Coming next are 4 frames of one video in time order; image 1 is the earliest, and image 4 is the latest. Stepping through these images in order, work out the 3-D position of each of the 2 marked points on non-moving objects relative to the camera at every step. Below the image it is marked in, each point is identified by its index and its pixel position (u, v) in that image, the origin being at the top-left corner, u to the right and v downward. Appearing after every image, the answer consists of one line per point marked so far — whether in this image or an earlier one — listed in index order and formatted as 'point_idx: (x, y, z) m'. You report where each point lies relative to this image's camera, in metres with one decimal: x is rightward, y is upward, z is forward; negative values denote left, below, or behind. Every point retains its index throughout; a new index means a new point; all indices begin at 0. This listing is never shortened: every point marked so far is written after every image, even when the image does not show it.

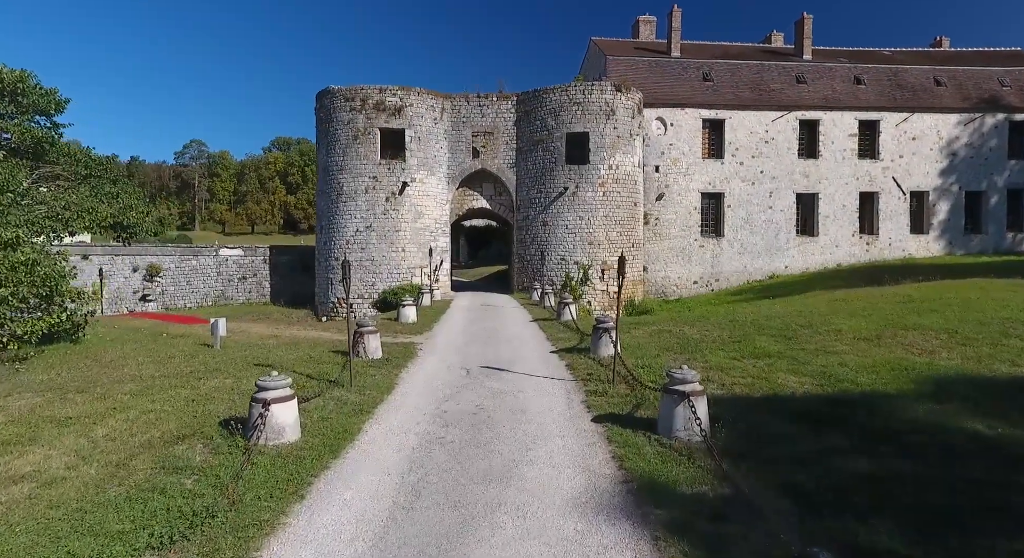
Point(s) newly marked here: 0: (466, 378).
0: (-0.7, -1.6, +9.0) m
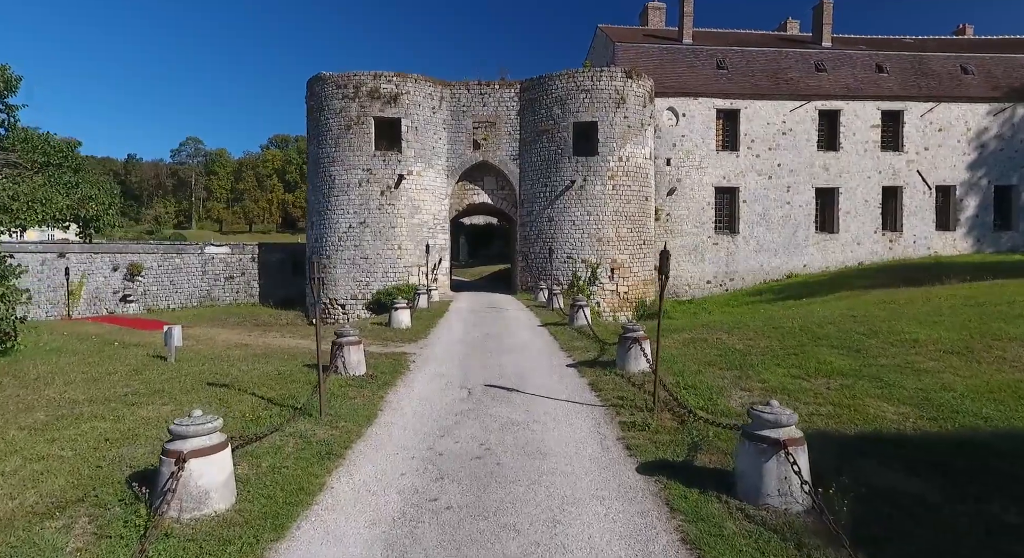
0: (-0.6, -1.6, +7.2) m
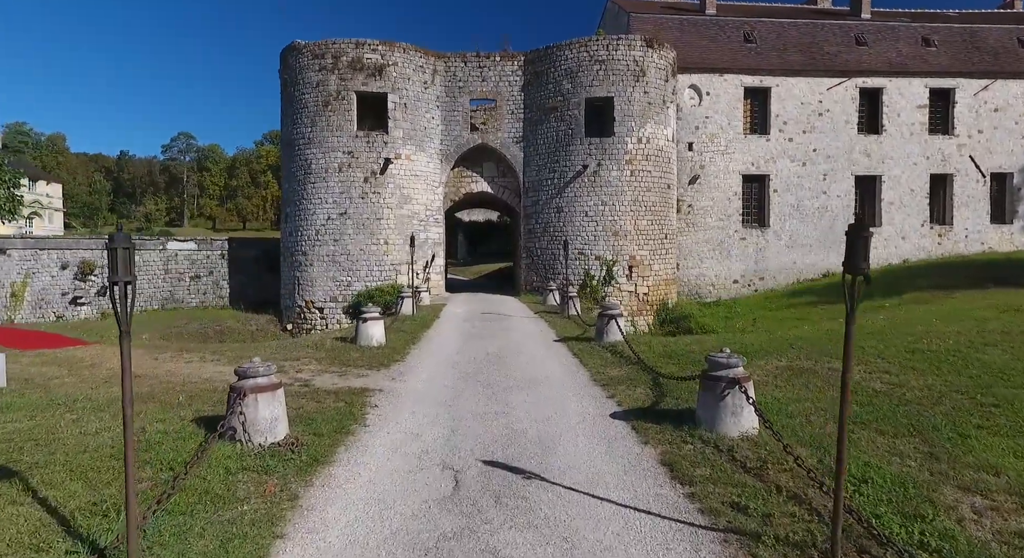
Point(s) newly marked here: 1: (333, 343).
0: (-0.4, -1.6, +3.9) m
1: (-3.1, -1.1, +10.0) m
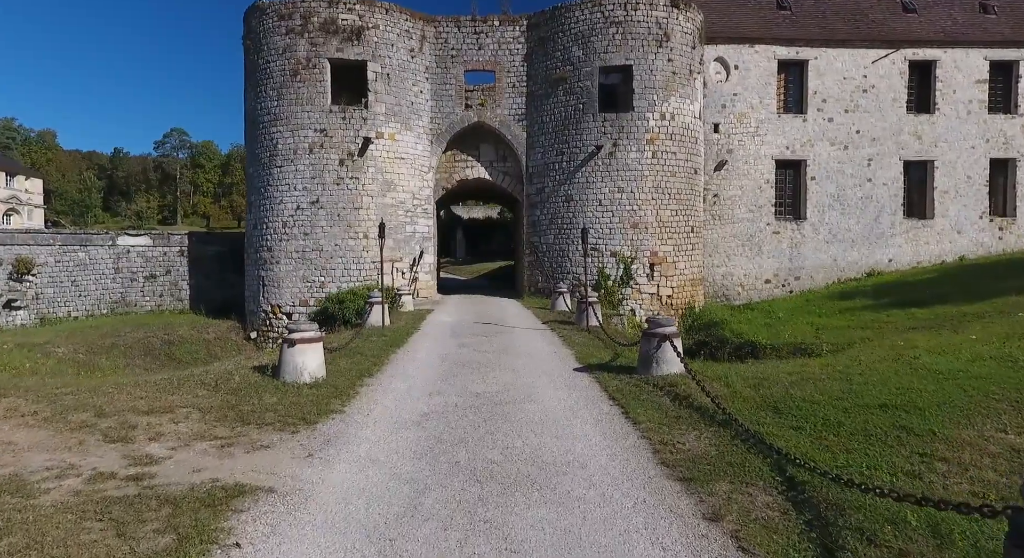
0: (-0.4, -1.6, +0.6) m
1: (-3.1, -1.2, +6.7) m
